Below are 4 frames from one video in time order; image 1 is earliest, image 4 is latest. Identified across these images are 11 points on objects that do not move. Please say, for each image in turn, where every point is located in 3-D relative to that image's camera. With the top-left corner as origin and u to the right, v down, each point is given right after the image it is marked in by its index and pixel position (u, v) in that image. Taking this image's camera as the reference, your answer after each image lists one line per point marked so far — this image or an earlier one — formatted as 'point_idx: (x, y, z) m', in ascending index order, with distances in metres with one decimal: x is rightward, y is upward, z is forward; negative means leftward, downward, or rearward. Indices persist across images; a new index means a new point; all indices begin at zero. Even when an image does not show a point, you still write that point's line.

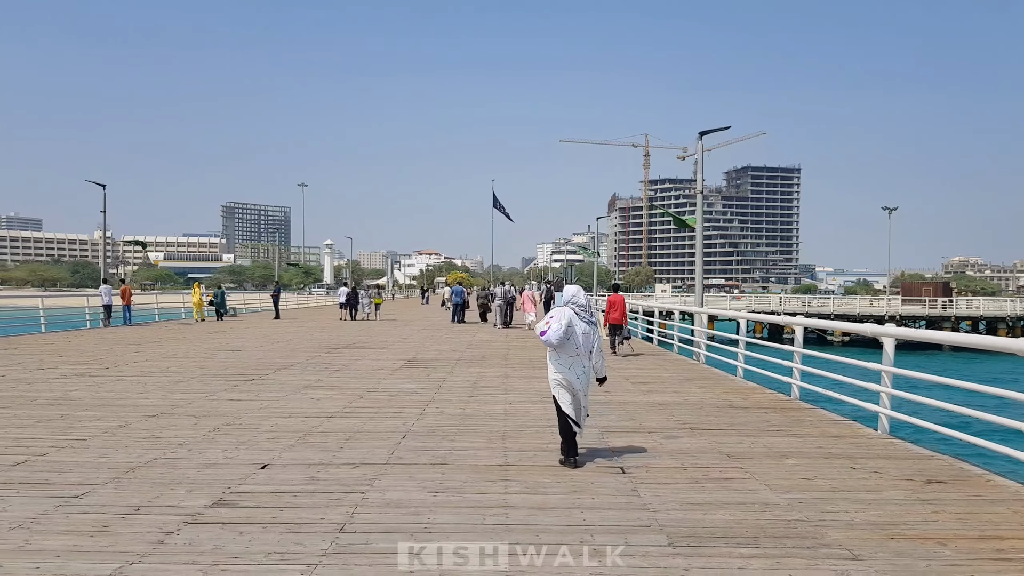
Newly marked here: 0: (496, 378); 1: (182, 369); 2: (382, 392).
0: (-0.2, -1.3, +11.9) m
1: (-5.2, -1.3, +13.0) m
2: (-1.6, -1.3, +10.4) m
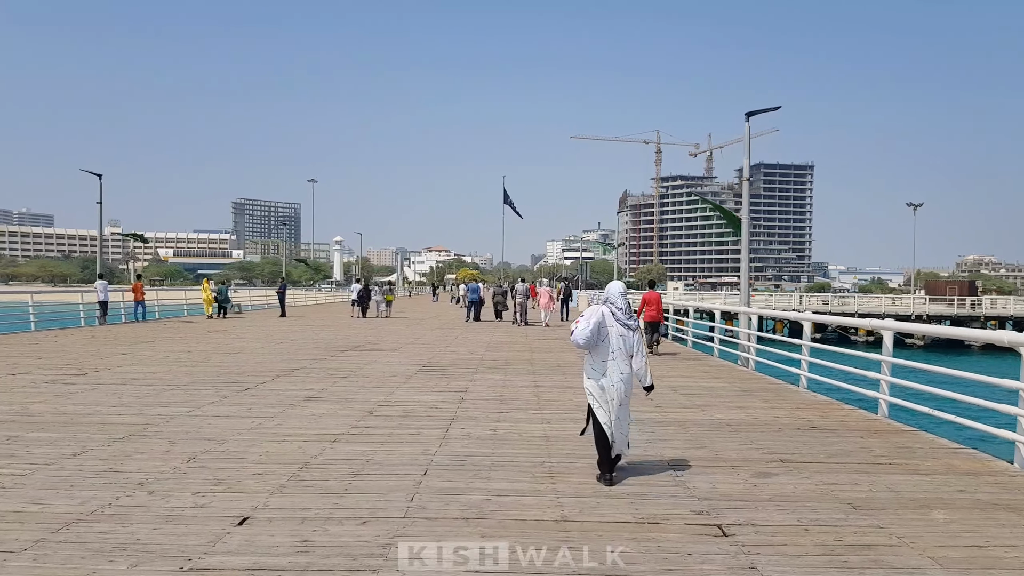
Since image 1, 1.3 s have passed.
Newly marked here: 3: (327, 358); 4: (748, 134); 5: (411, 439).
0: (+0.2, -1.3, +10.4) m
1: (-4.8, -1.2, +11.5) m
2: (-1.3, -1.3, +8.9) m
3: (-3.2, -1.2, +14.3) m
4: (+4.4, +2.8, +15.1) m
5: (-0.9, -1.3, +7.0) m
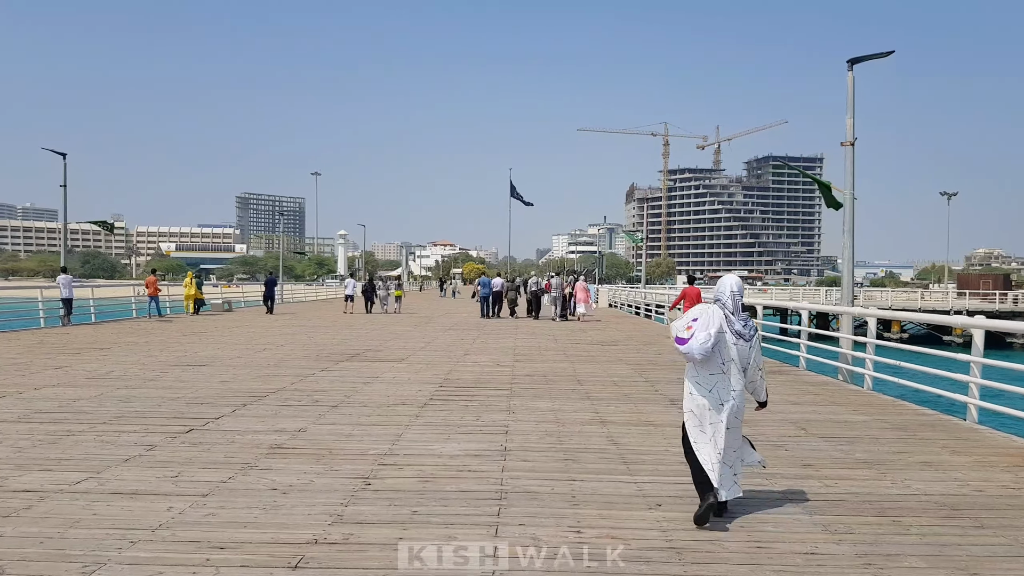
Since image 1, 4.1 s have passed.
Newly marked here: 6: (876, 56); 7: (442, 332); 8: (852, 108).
0: (+0.7, -1.2, +7.3) m
1: (-4.2, -1.2, +8.4) m
2: (-0.7, -1.2, +5.7) m
3: (-2.6, -1.1, +11.1) m
4: (+4.9, +2.9, +11.9) m
5: (-0.4, -1.3, +3.9) m
6: (+5.4, +3.4, +12.3) m
7: (-1.6, -1.0, +19.4) m
8: (+4.9, +2.6, +11.9) m
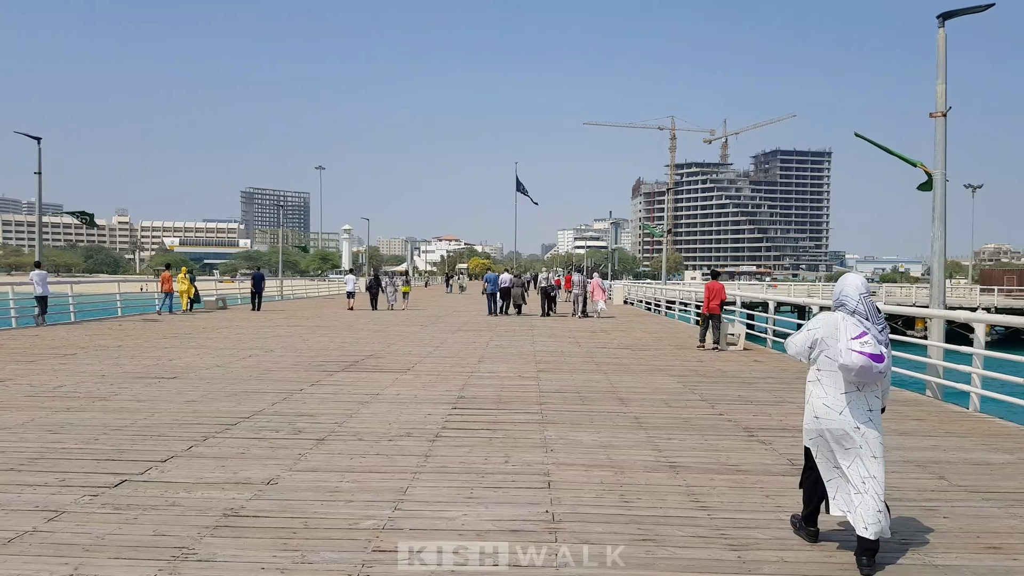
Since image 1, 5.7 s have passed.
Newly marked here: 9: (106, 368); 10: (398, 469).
0: (+1.0, -1.2, +5.4) m
1: (-3.9, -1.2, +6.6) m
2: (-0.5, -1.3, +3.9) m
3: (-2.3, -1.1, +9.3) m
4: (+5.2, +2.9, +10.0) m
5: (-0.1, -1.3, +2.0) m
6: (+5.7, +3.4, +10.4) m
7: (-1.3, -1.0, +17.6) m
8: (+5.2, +2.6, +10.0) m
9: (-5.5, -1.1, +11.2) m
10: (-0.8, -1.2, +5.6) m
